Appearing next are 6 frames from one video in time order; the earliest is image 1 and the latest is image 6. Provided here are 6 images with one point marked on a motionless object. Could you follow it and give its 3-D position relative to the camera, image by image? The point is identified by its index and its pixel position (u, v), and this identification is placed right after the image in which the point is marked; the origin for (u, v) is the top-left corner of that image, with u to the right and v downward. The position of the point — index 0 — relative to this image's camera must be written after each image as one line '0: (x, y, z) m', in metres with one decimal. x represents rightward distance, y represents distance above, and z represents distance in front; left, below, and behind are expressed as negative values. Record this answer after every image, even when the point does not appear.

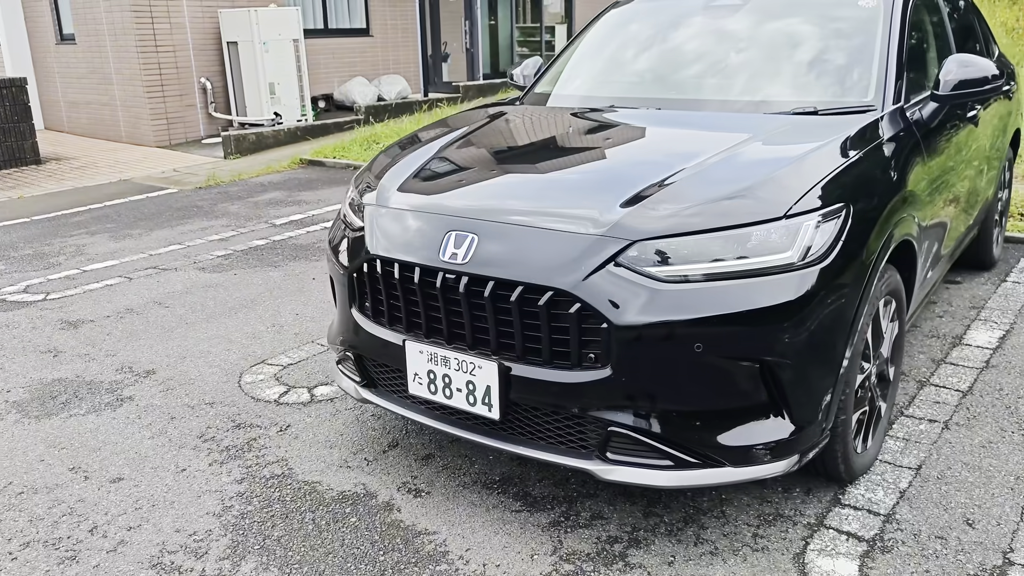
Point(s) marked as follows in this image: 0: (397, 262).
0: (-0.3, +0.1, +2.1) m
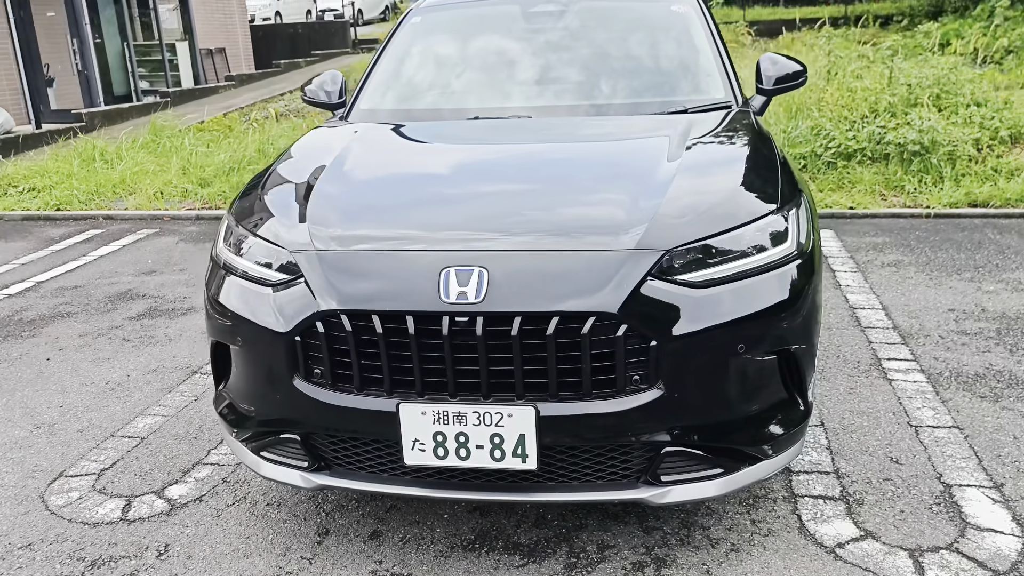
0: (-0.3, -0.1, +1.8) m
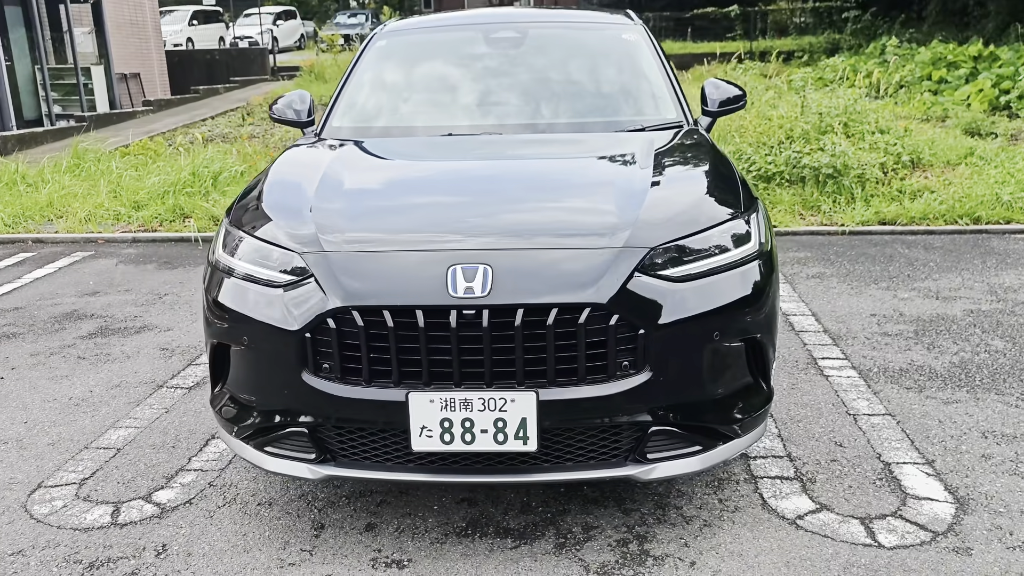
0: (-0.3, 0.0, +1.9) m
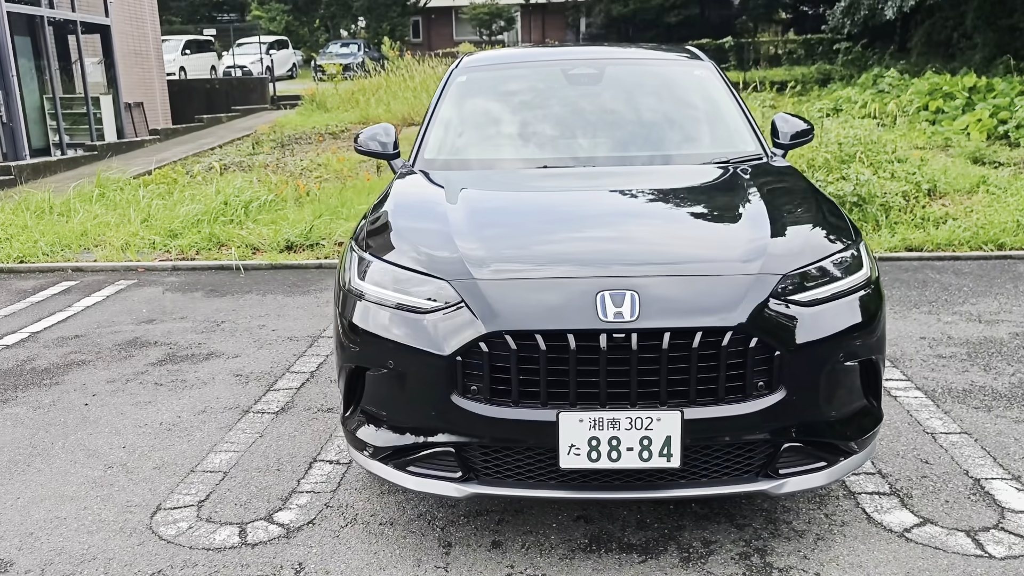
0: (+0.1, -0.1, +2.0) m
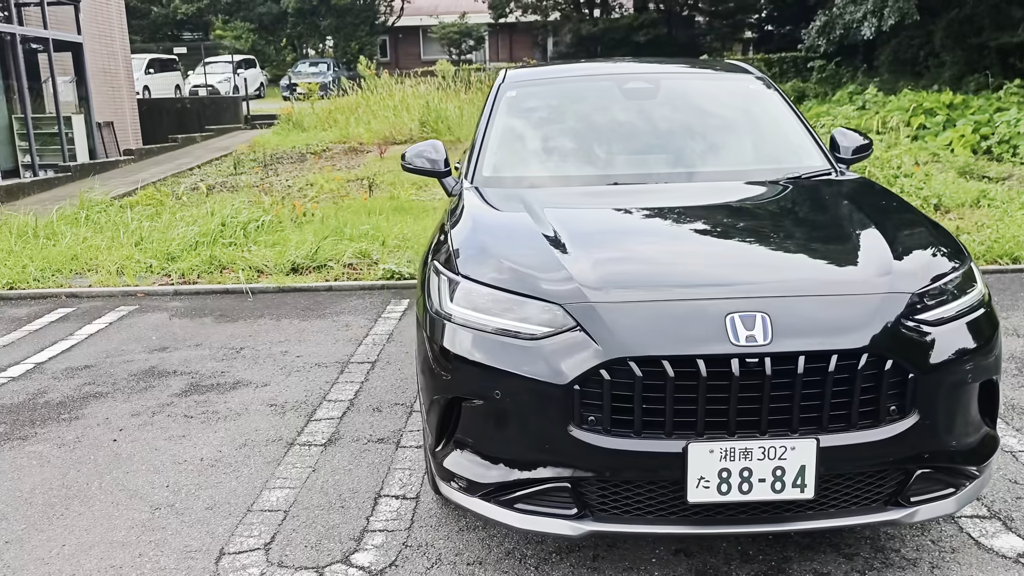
0: (+0.4, -0.2, +1.9) m
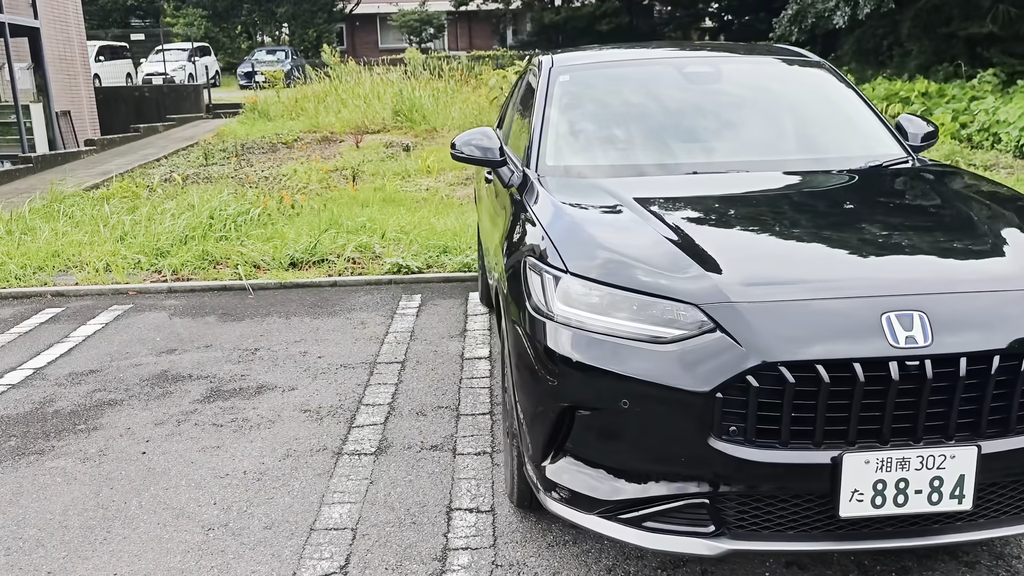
0: (+0.7, -0.2, +1.8) m
